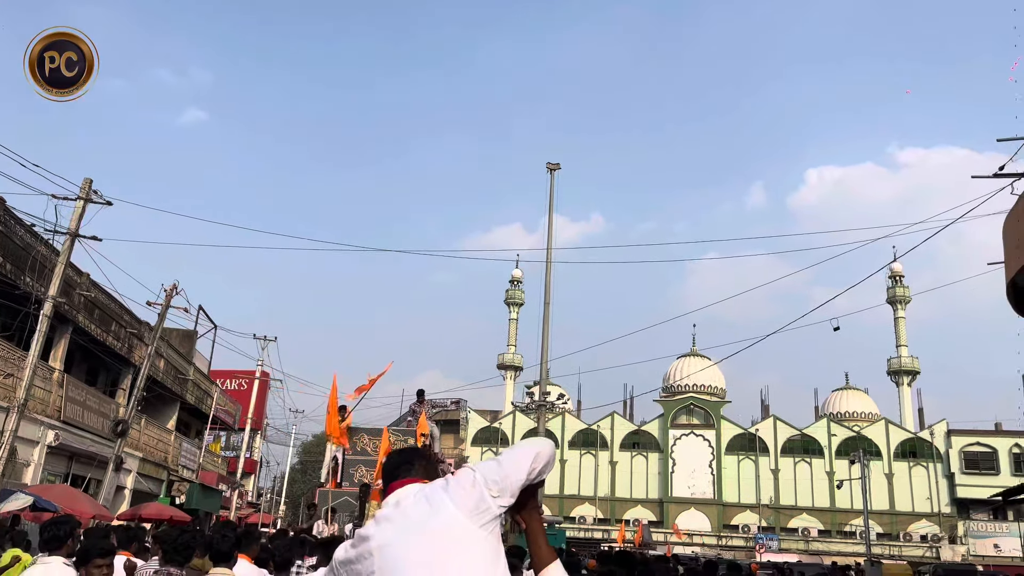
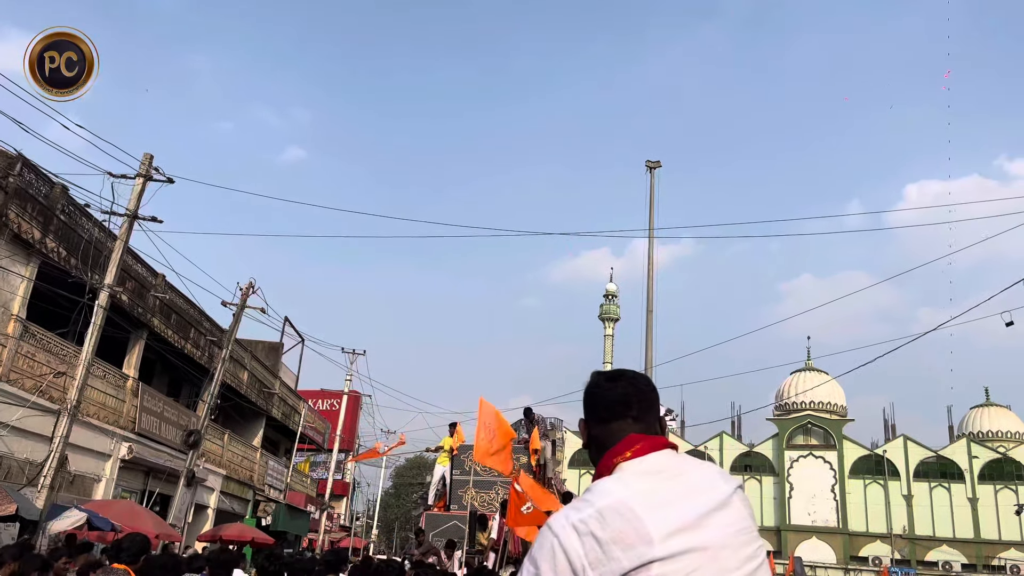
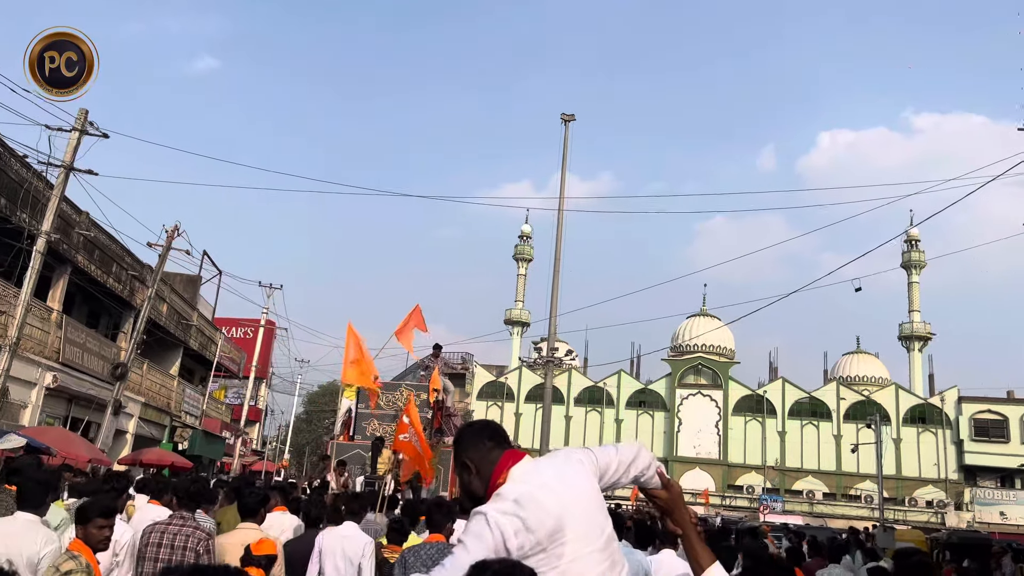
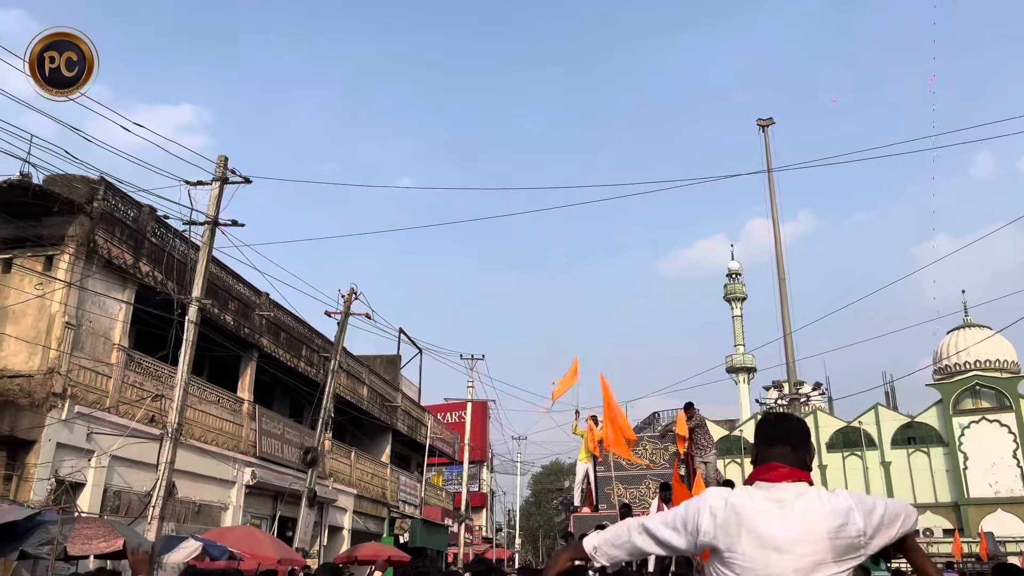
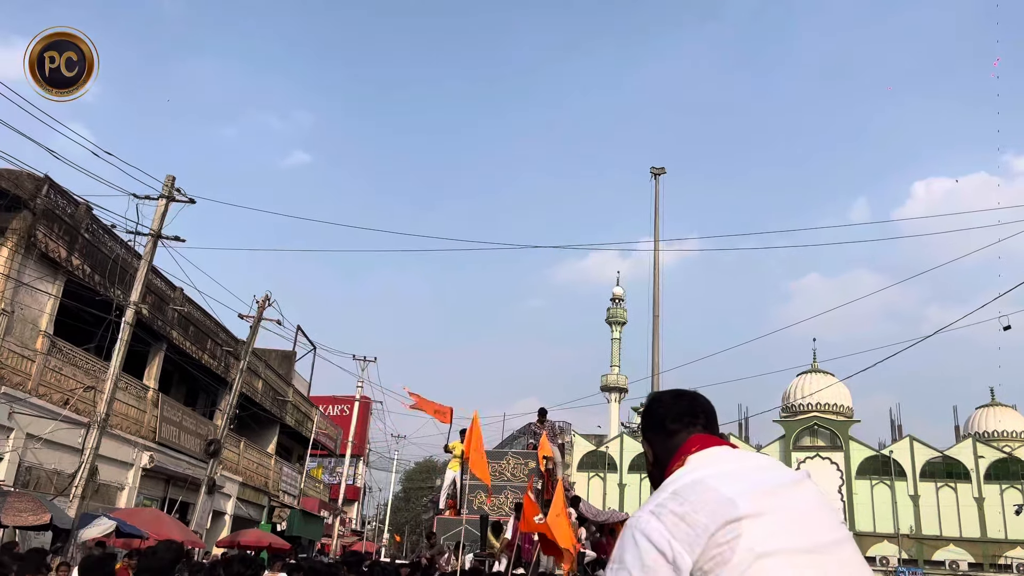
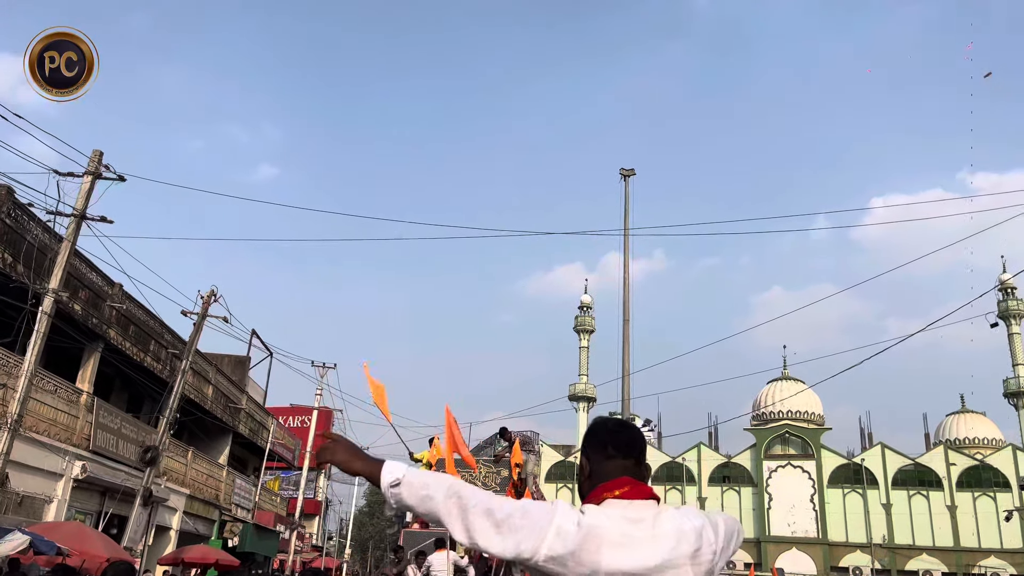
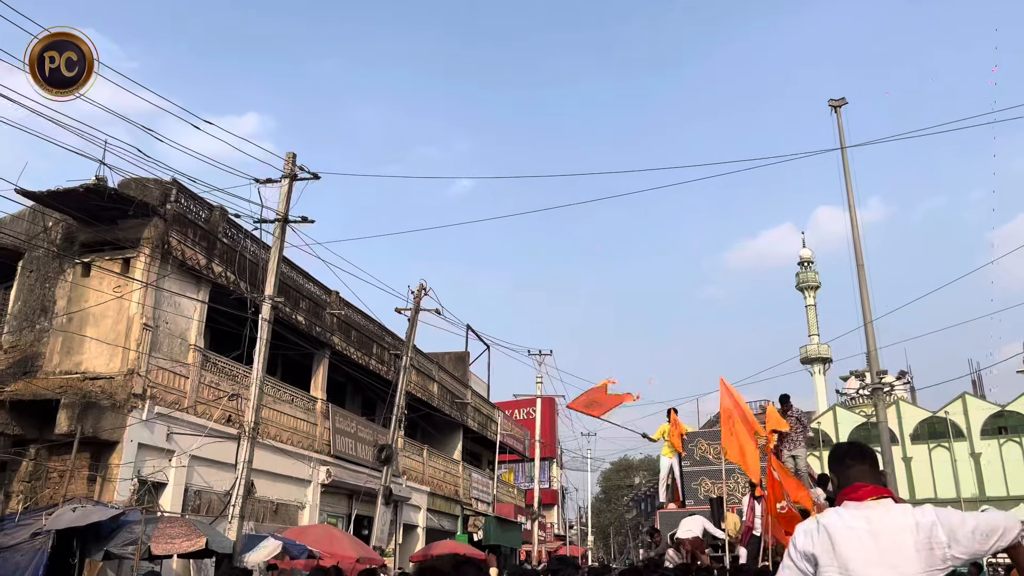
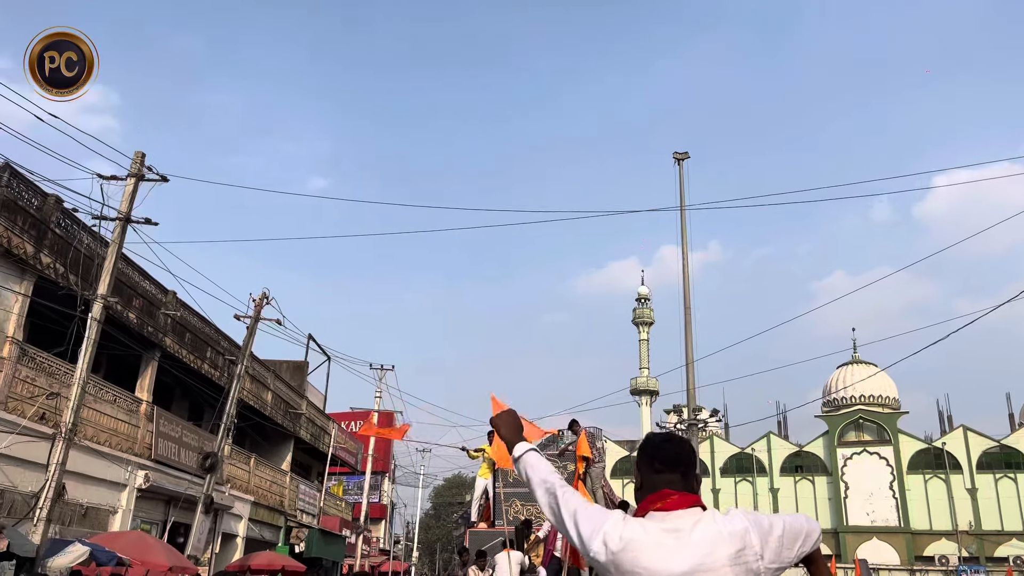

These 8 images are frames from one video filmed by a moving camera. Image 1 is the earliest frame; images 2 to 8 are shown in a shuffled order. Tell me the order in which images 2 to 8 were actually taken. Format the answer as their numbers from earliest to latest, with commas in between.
3, 5, 2, 6, 8, 4, 7
